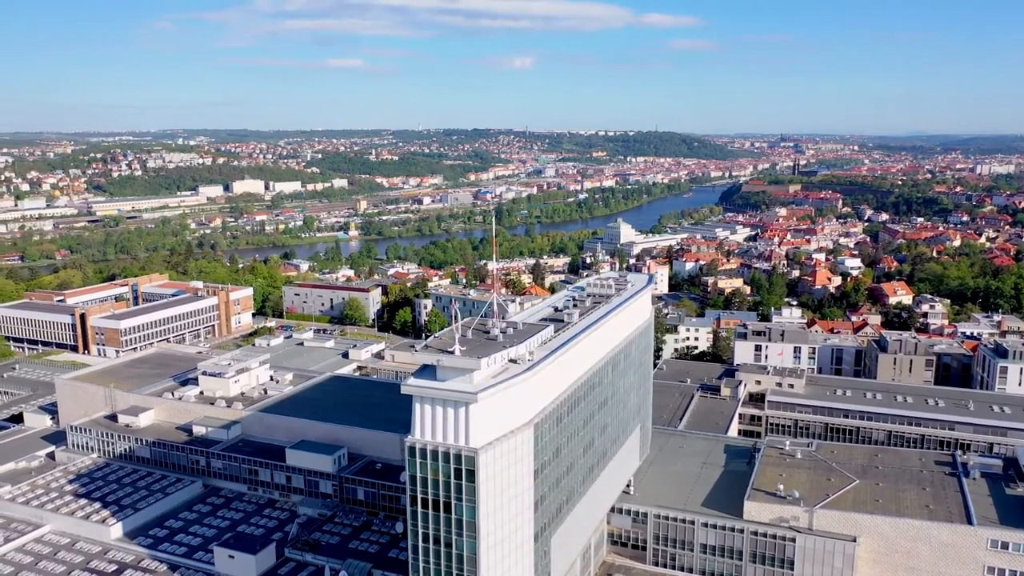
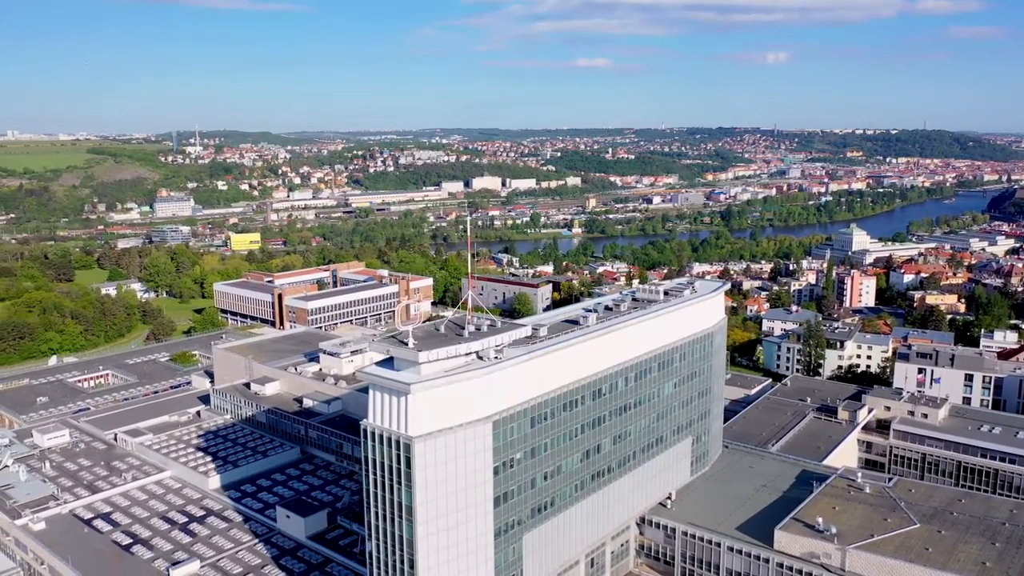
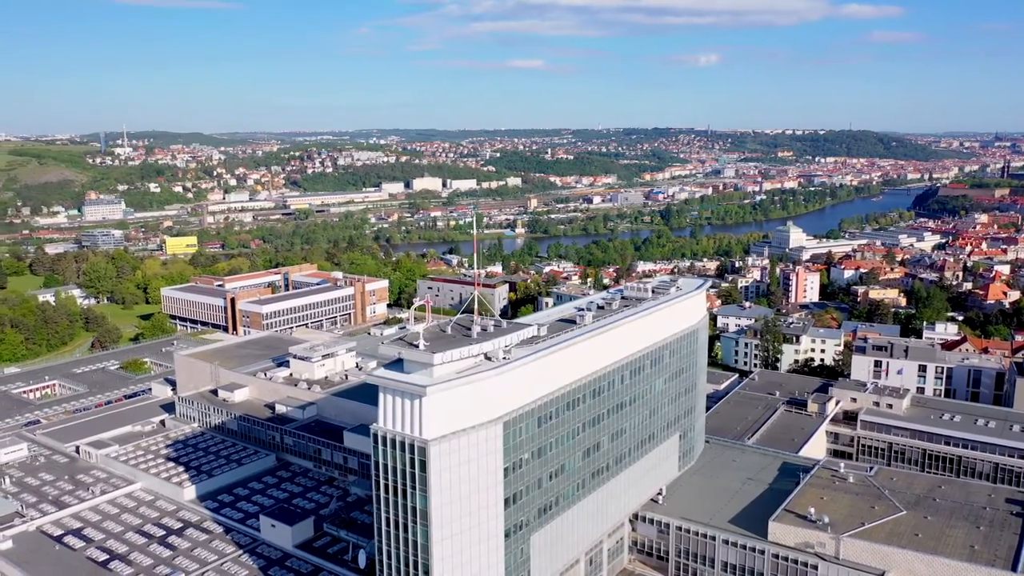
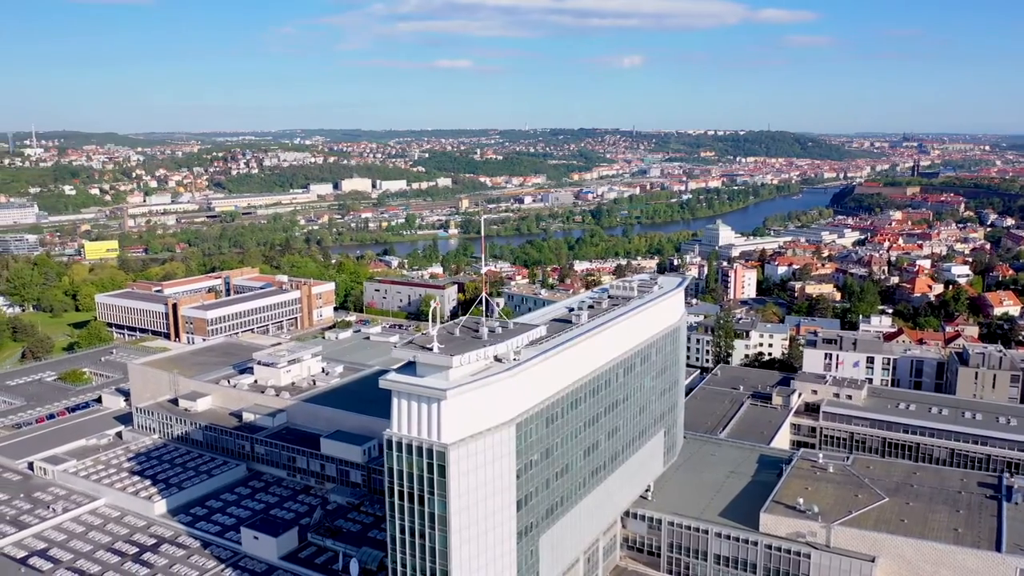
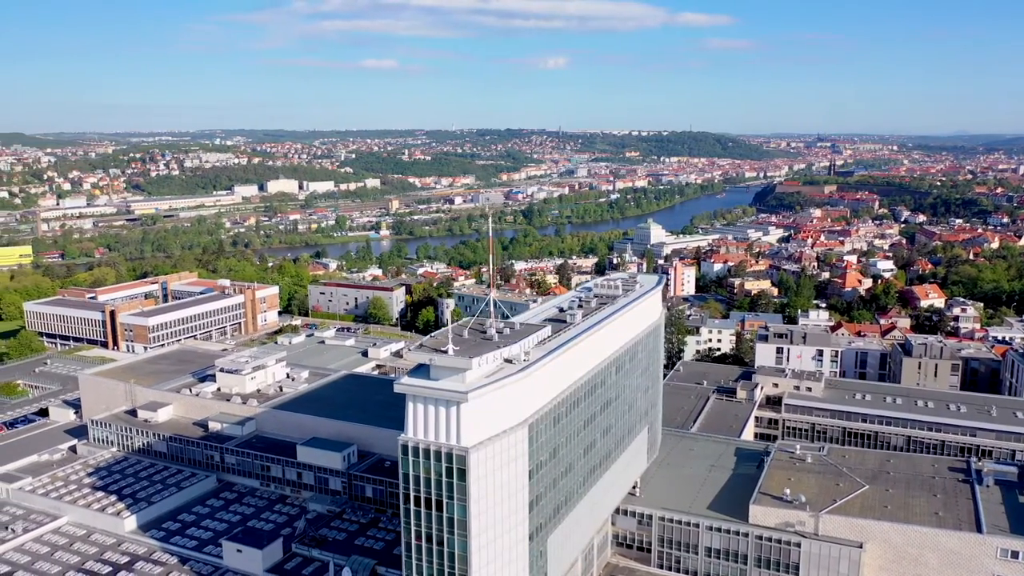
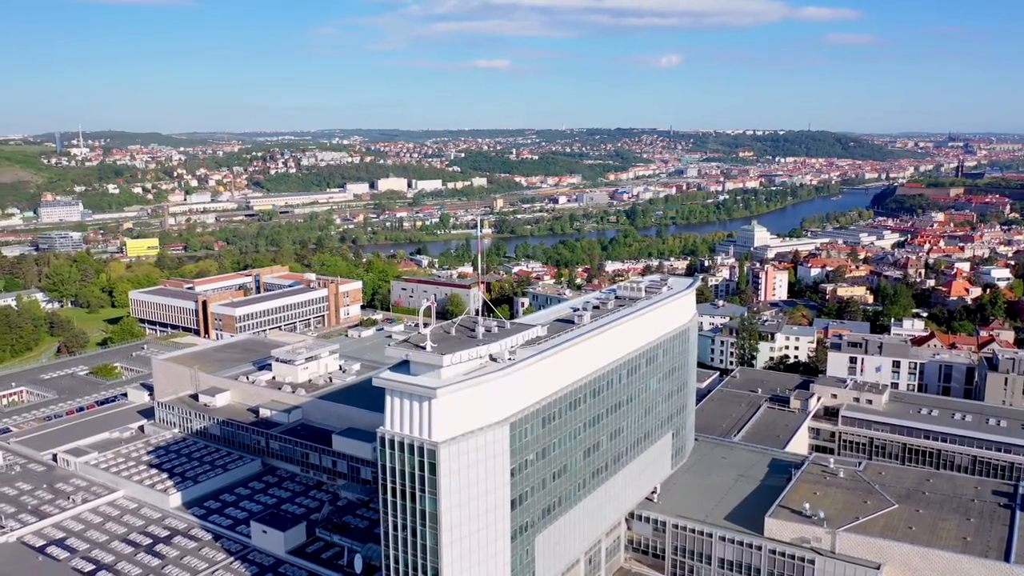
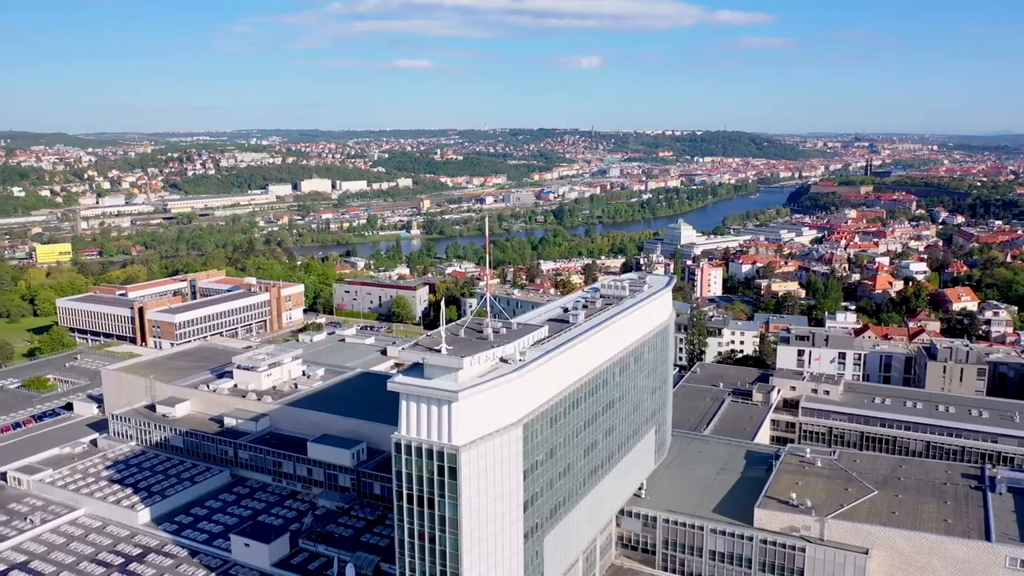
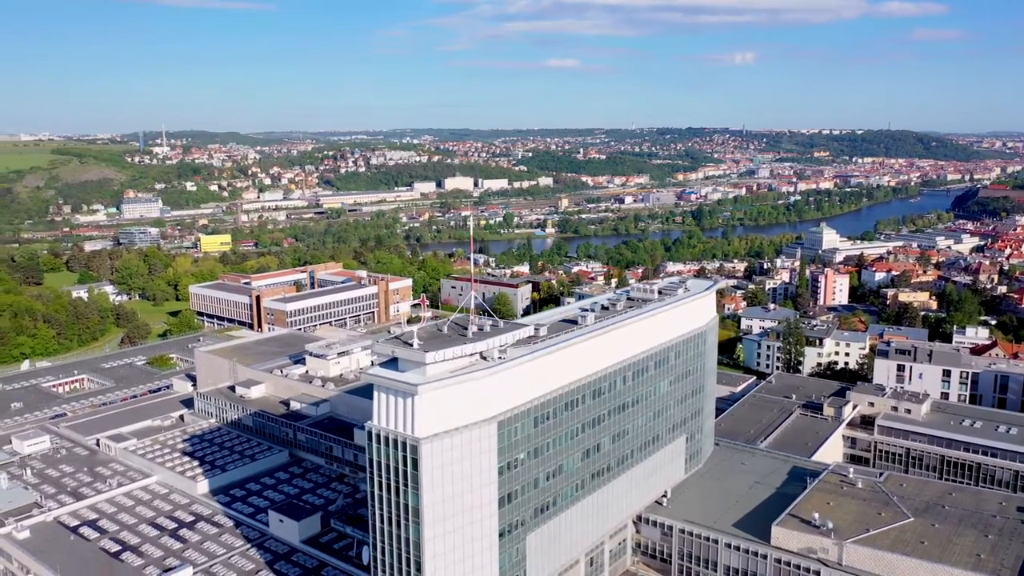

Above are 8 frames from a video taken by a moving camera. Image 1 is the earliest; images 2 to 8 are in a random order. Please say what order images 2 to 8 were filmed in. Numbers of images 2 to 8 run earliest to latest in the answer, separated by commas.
5, 7, 4, 6, 3, 8, 2
